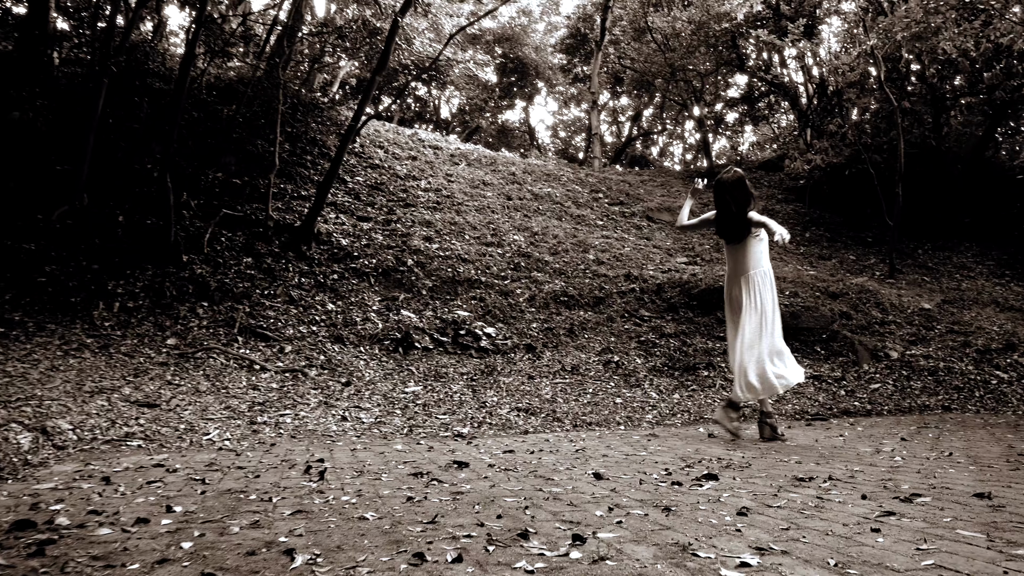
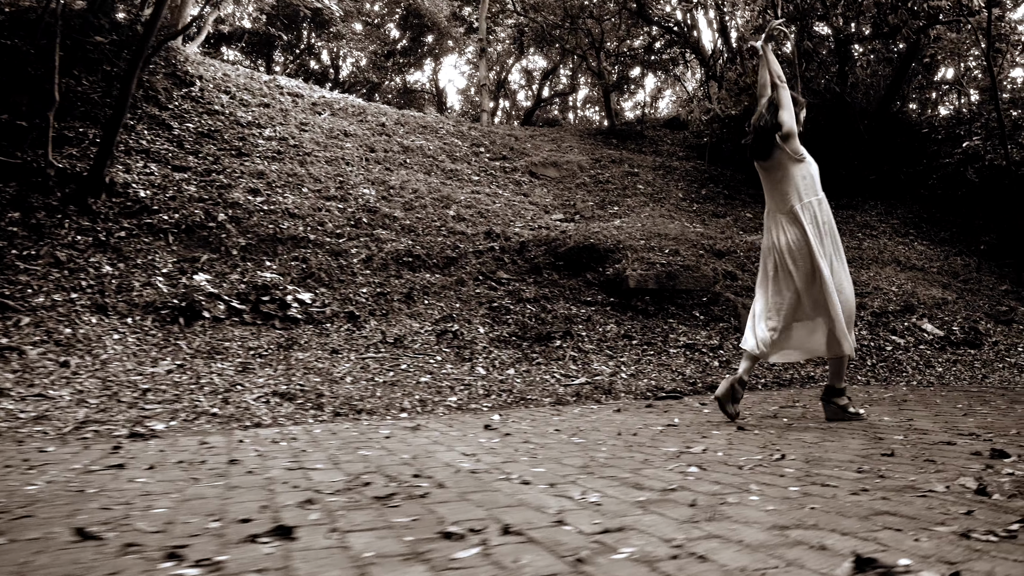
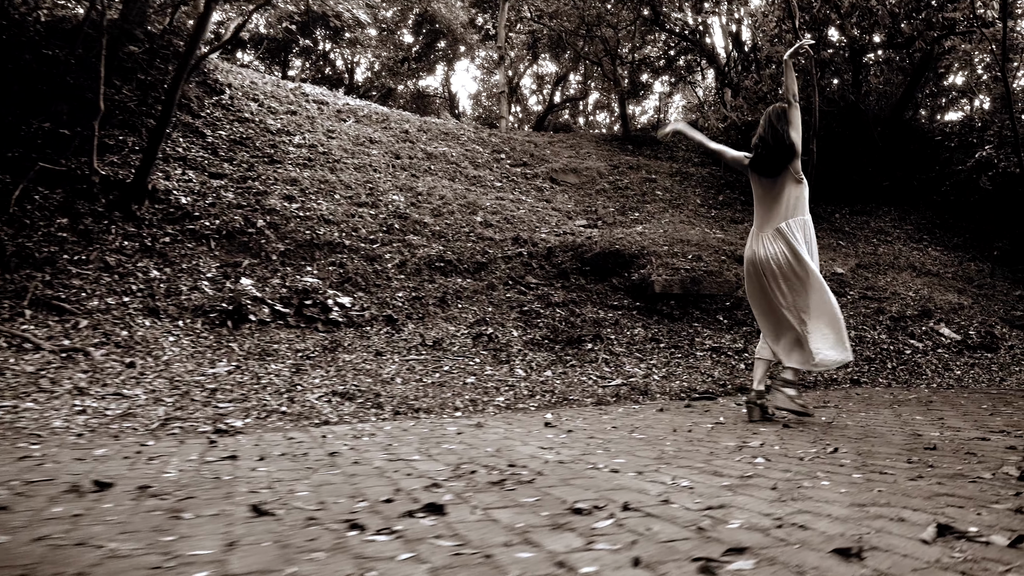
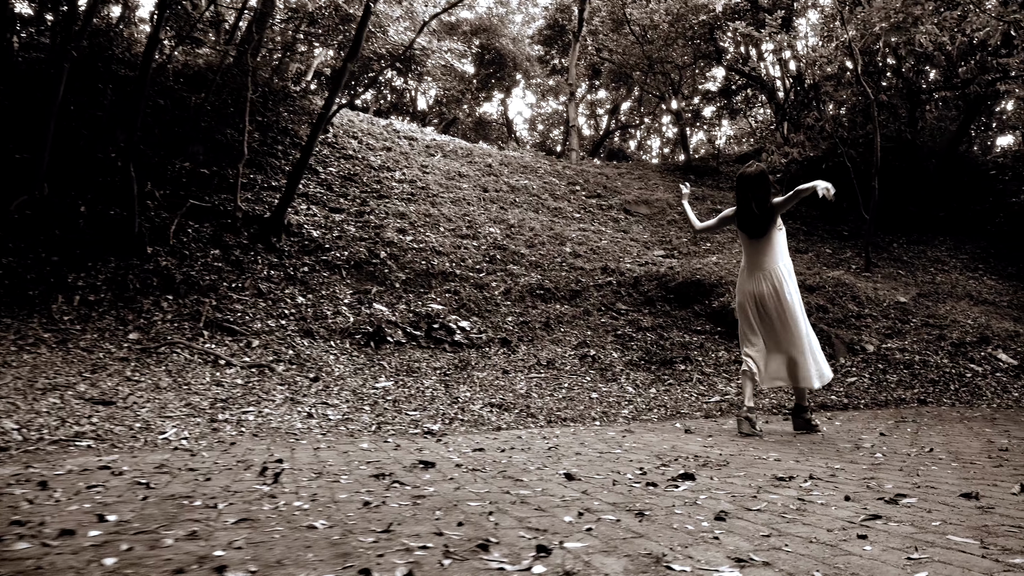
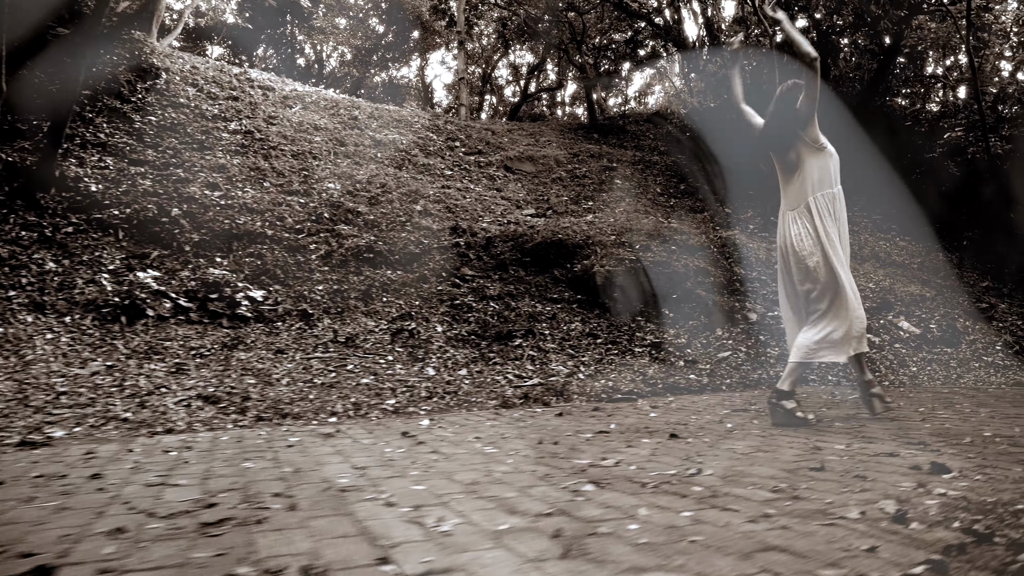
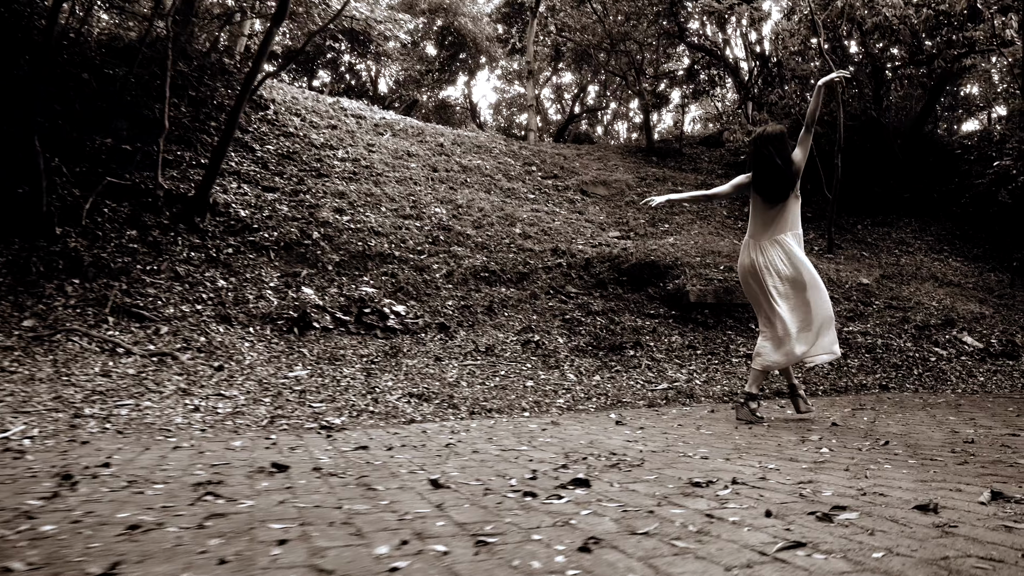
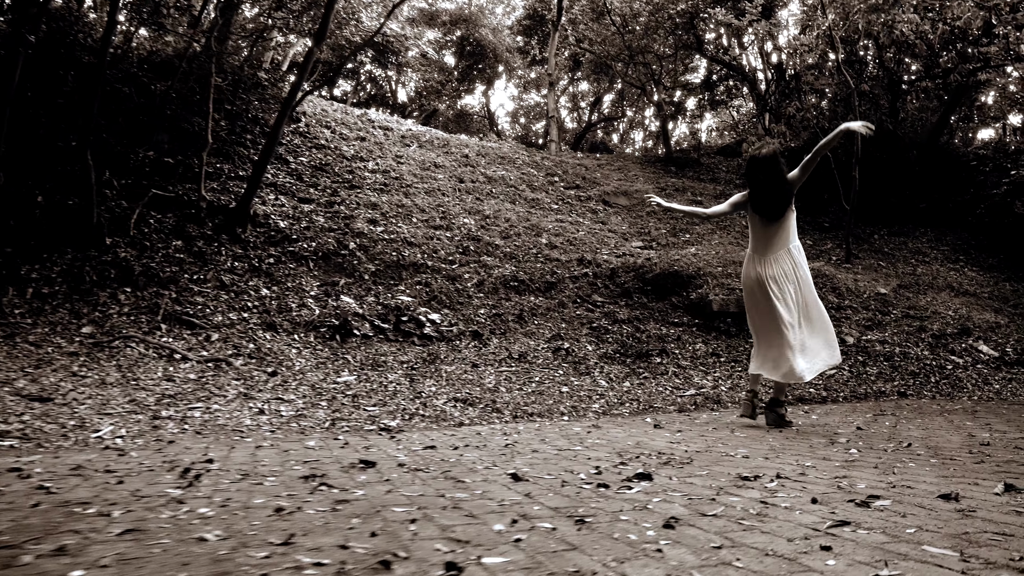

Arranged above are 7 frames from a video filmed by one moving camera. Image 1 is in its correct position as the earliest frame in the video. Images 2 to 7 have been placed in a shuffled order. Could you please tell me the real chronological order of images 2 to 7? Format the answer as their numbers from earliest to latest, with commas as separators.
4, 7, 6, 3, 2, 5
